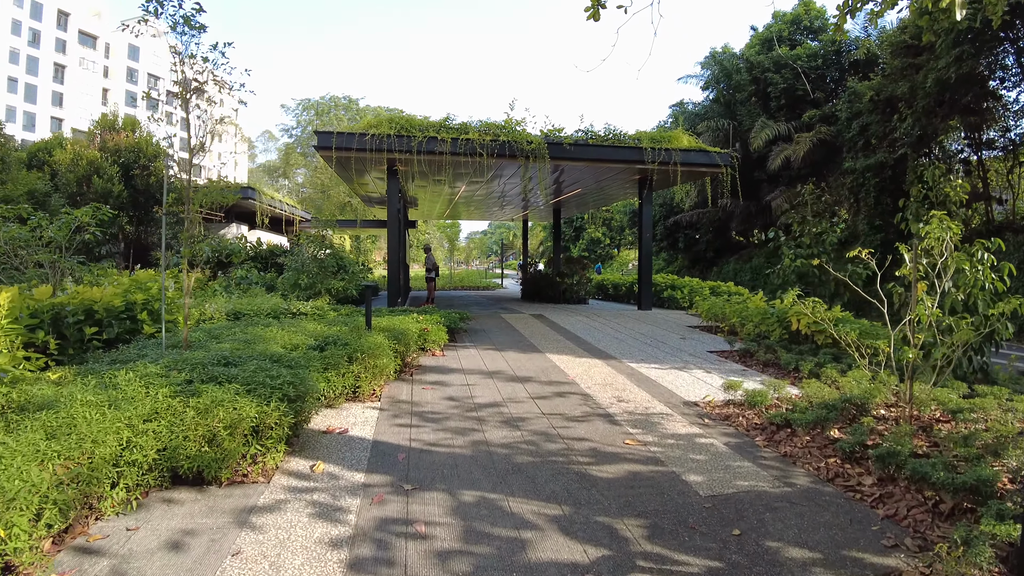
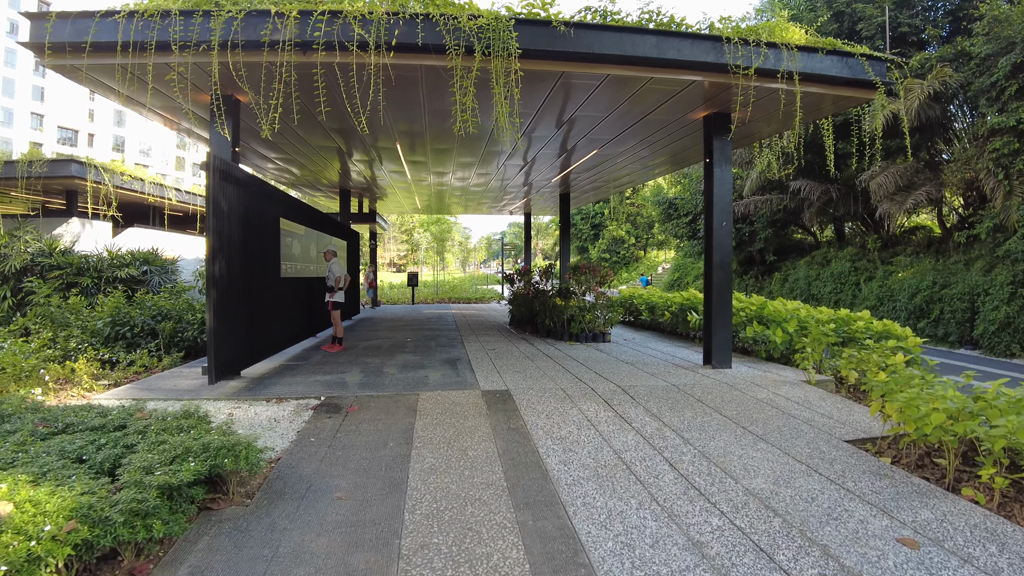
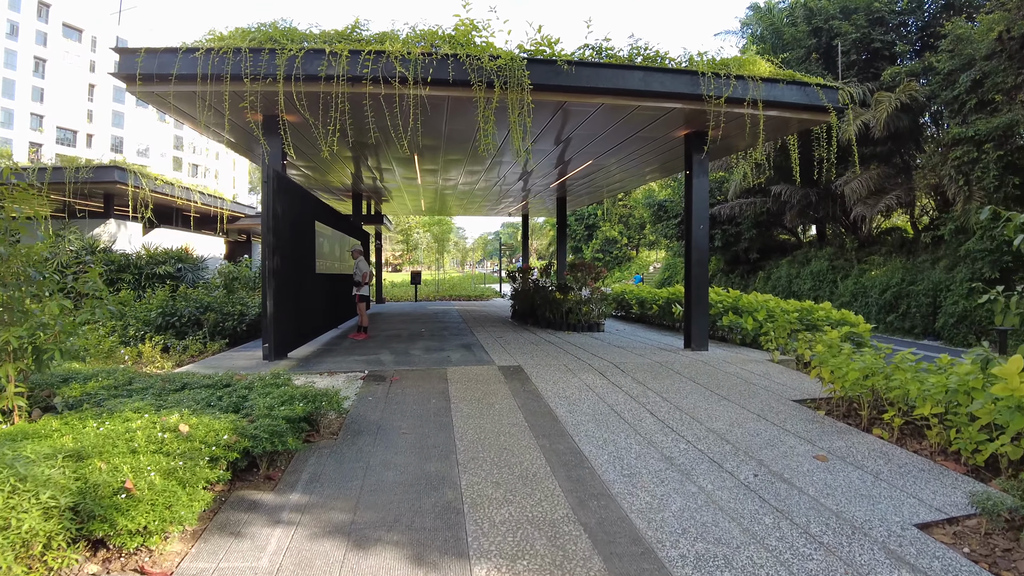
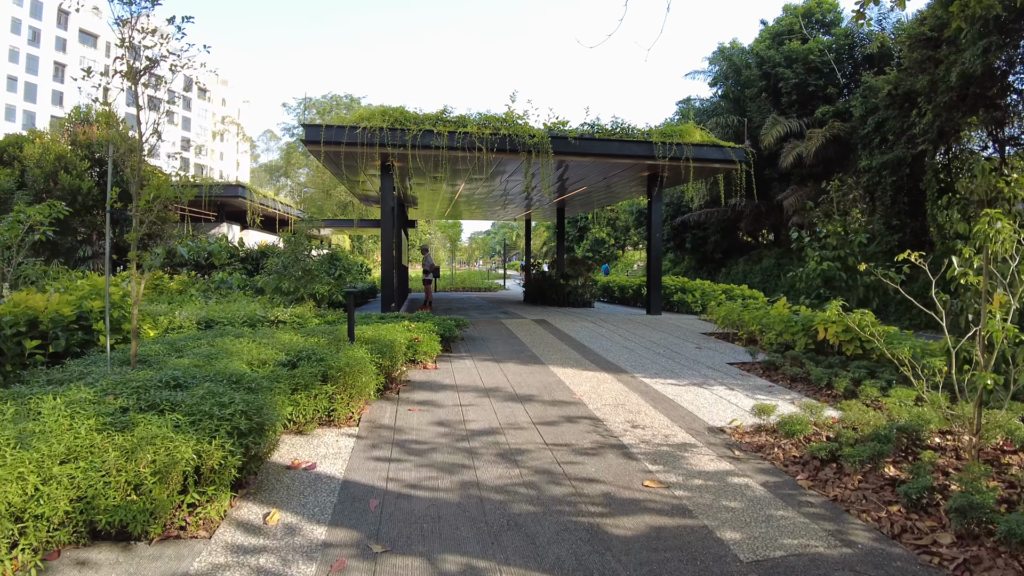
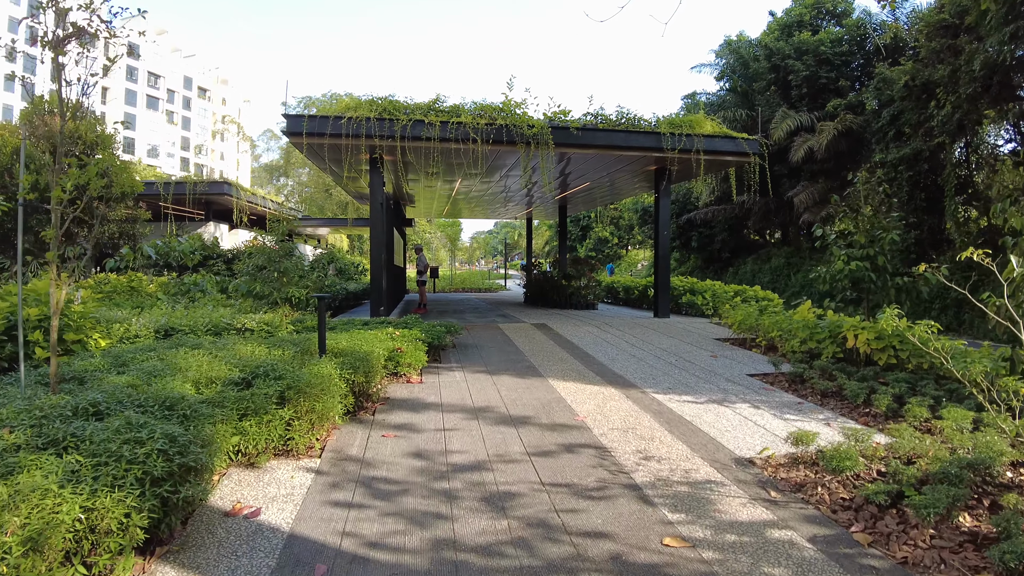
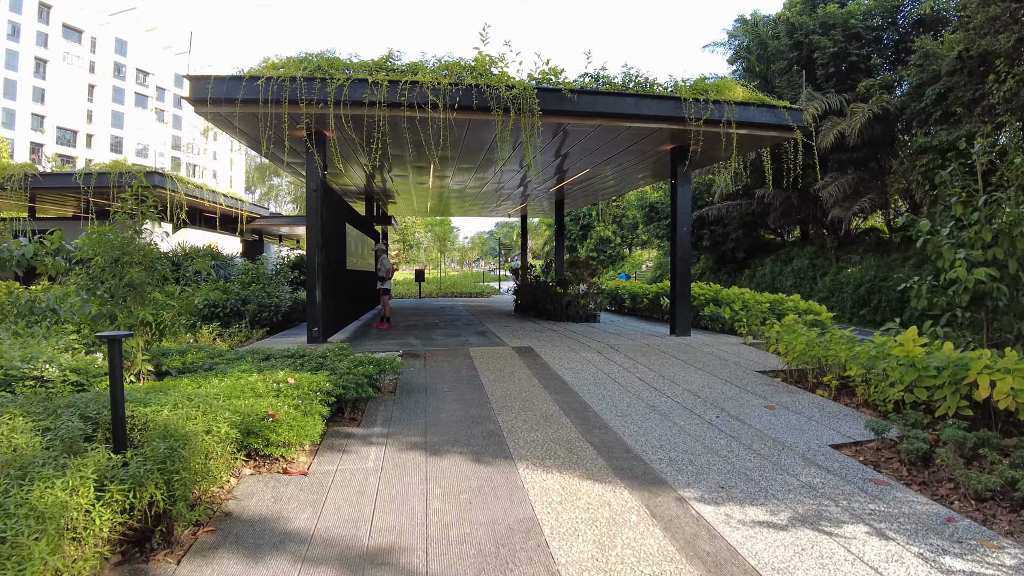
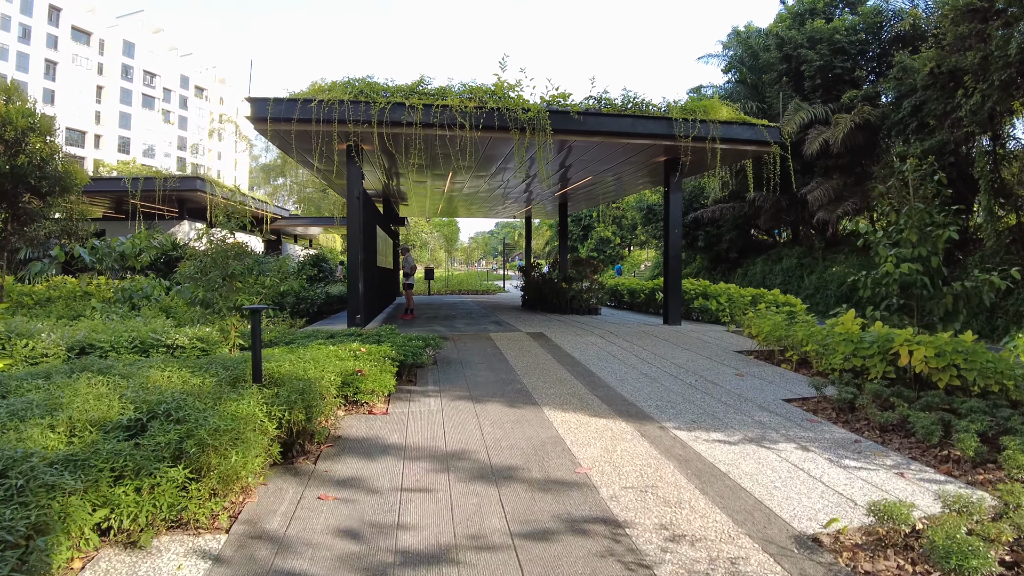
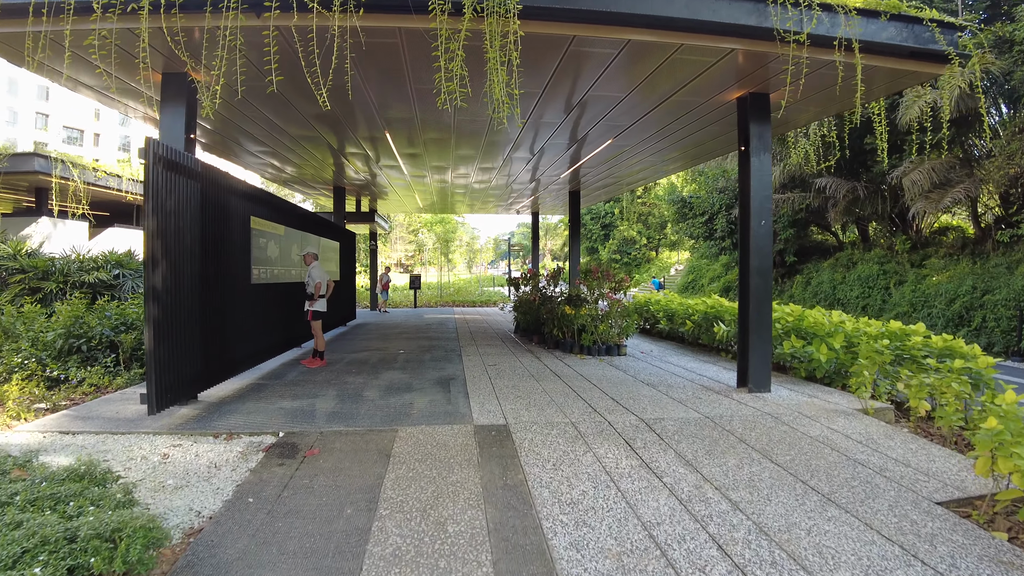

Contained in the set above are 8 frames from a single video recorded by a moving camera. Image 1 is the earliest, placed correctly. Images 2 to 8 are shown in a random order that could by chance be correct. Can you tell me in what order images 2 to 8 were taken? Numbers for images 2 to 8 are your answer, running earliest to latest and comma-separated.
4, 5, 7, 6, 3, 2, 8
